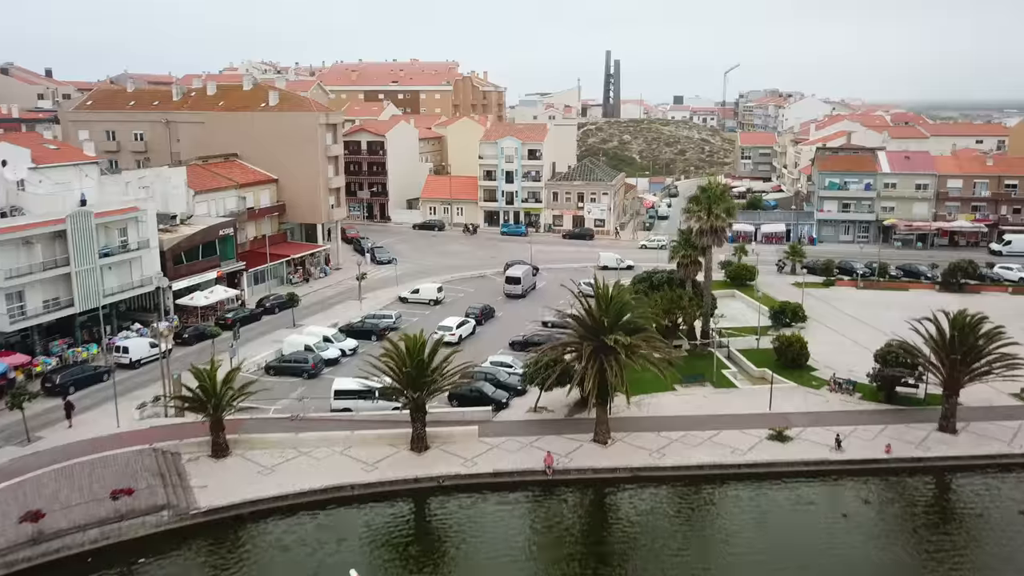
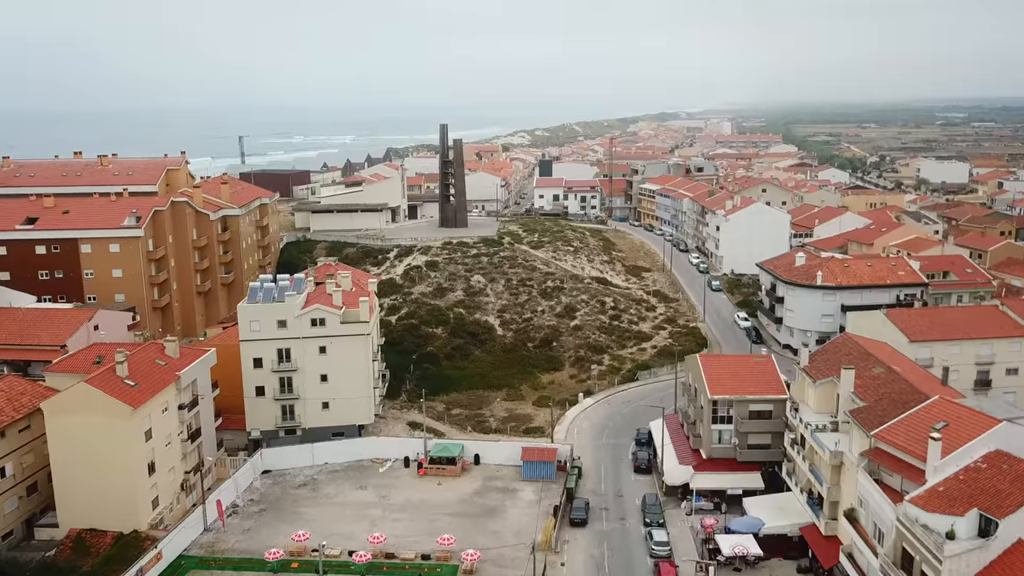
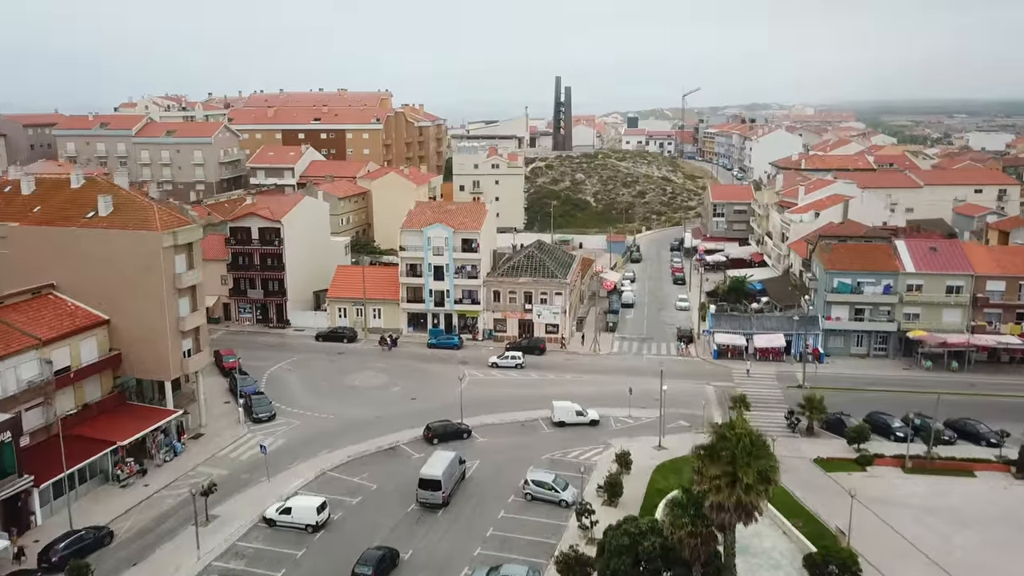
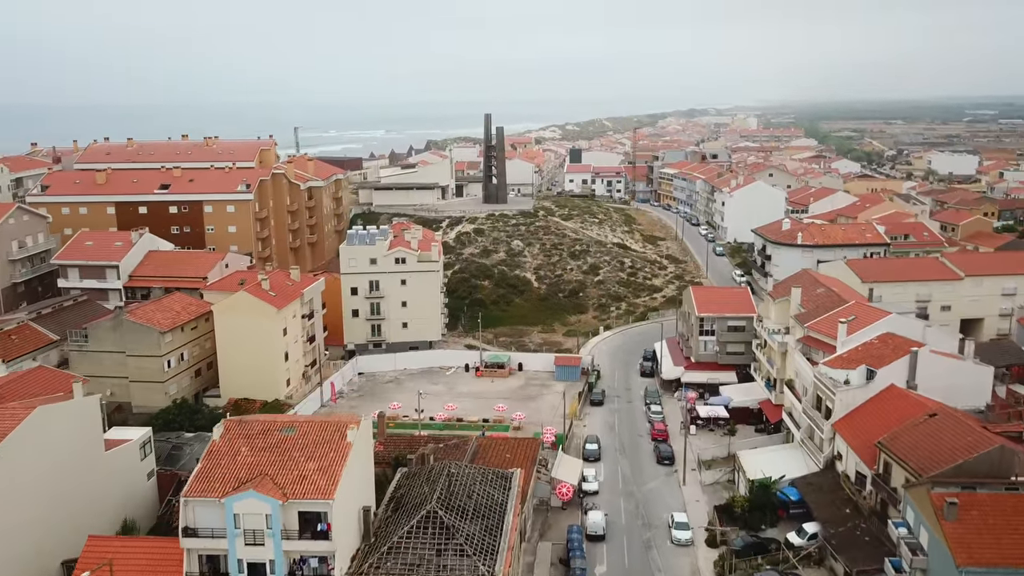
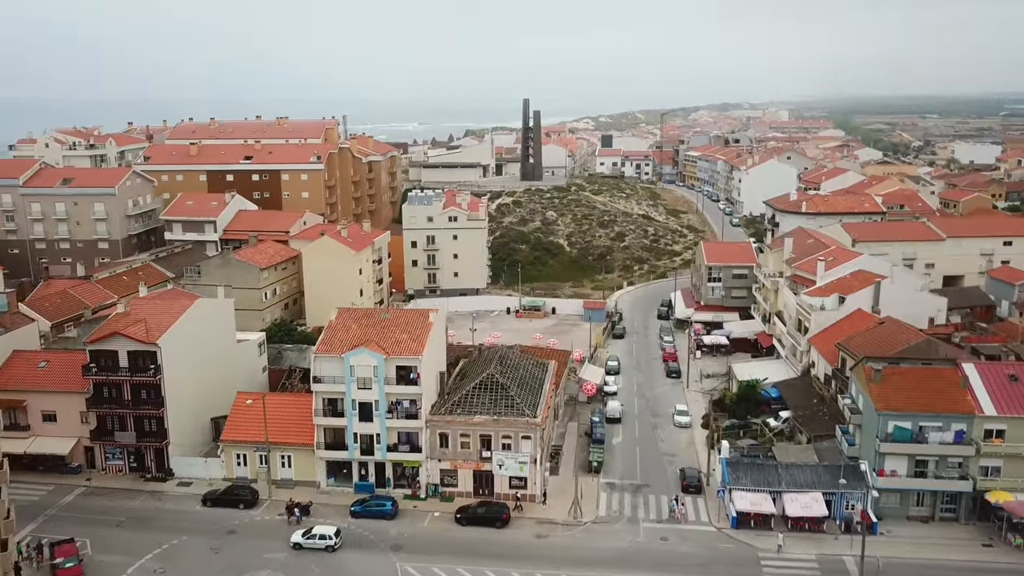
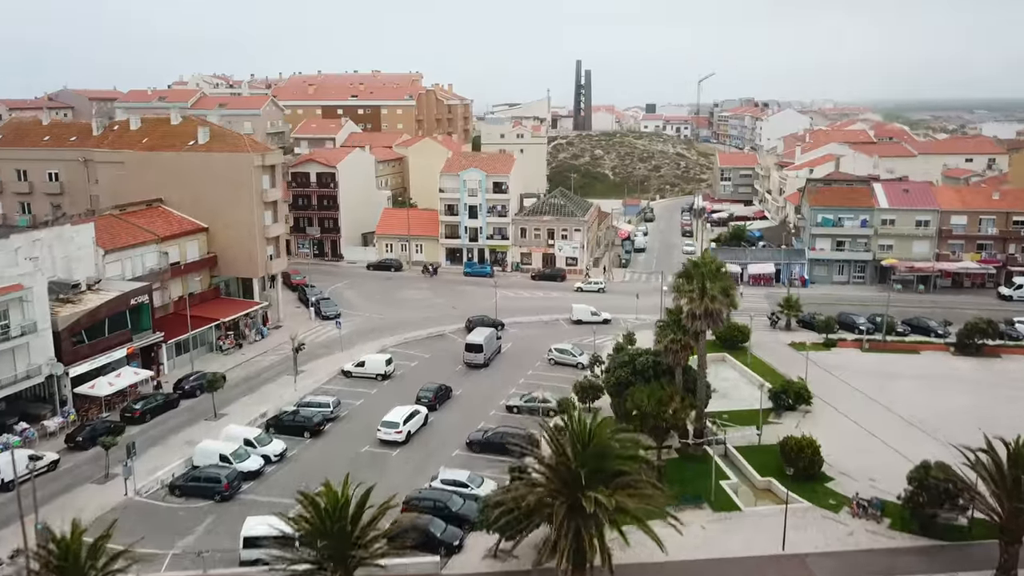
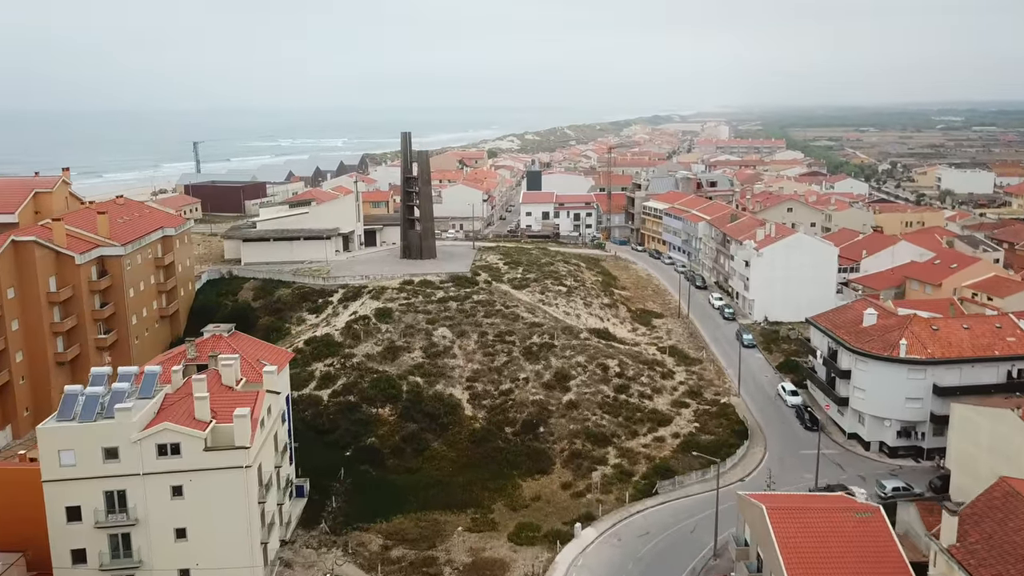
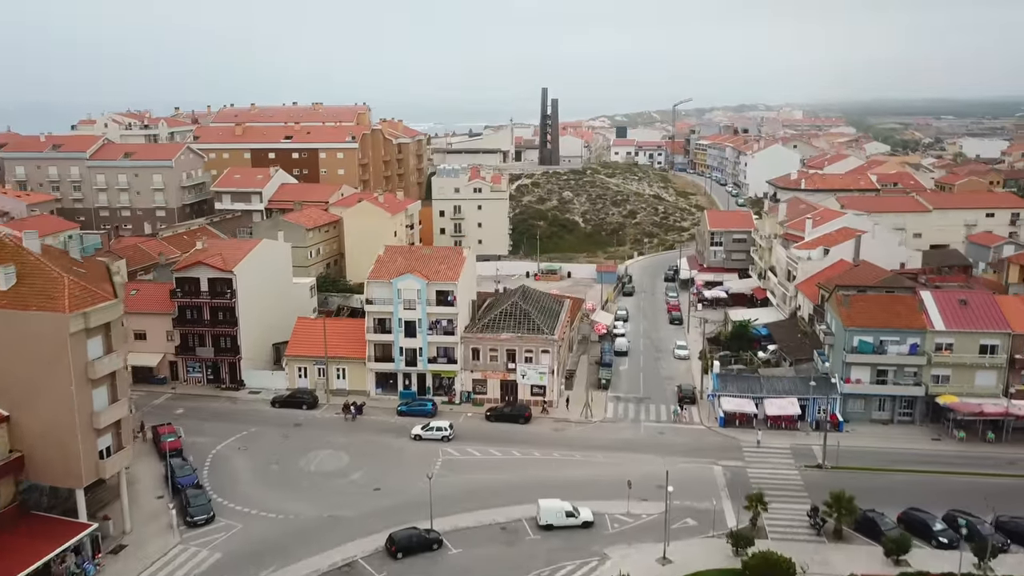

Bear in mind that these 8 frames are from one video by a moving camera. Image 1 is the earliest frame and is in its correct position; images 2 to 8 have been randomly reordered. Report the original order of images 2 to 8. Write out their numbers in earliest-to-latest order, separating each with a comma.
6, 3, 8, 5, 4, 2, 7
